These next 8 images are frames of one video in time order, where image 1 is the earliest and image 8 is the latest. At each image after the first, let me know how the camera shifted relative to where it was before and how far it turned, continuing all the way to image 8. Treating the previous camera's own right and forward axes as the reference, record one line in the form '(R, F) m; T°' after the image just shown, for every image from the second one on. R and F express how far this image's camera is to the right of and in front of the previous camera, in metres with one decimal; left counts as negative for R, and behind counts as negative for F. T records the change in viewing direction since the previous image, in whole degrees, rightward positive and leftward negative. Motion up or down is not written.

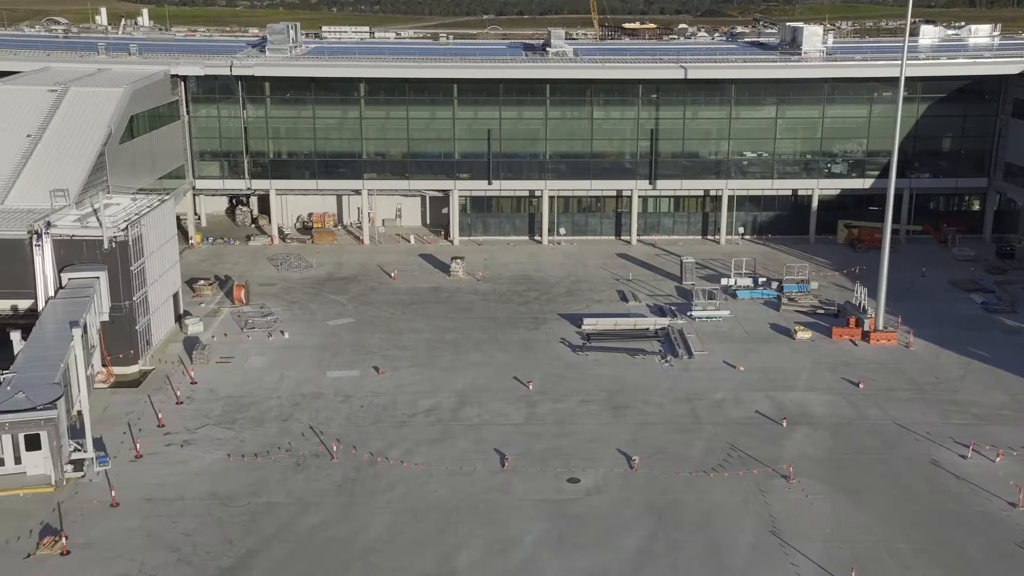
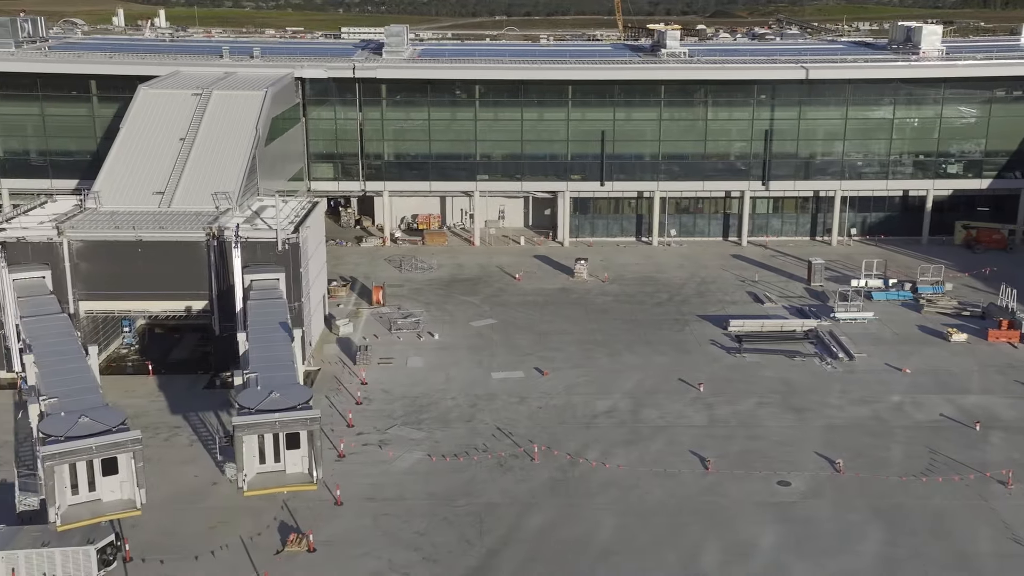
(-6.1, -0.2) m; -2°
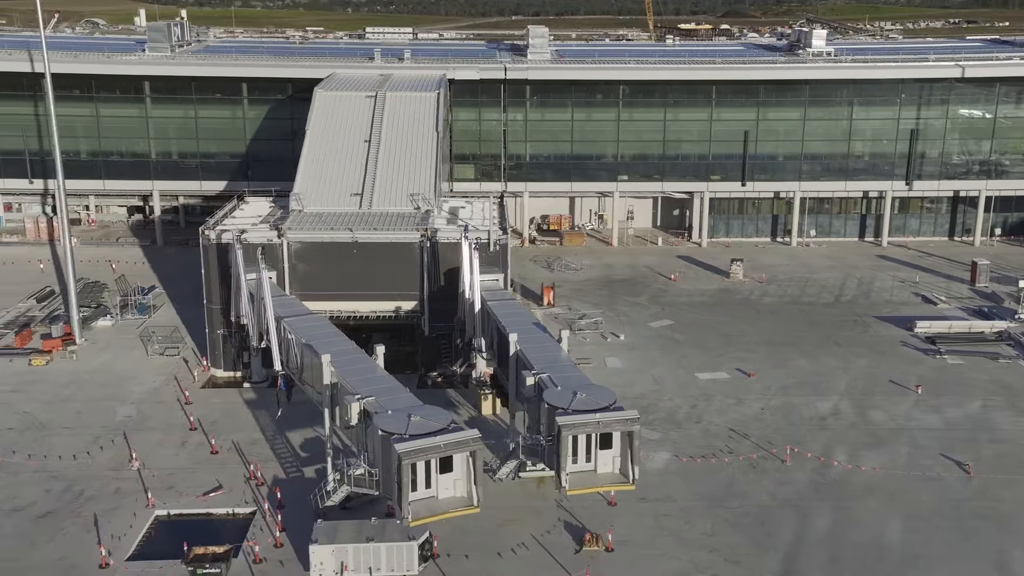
(-7.6, -0.3) m; -2°
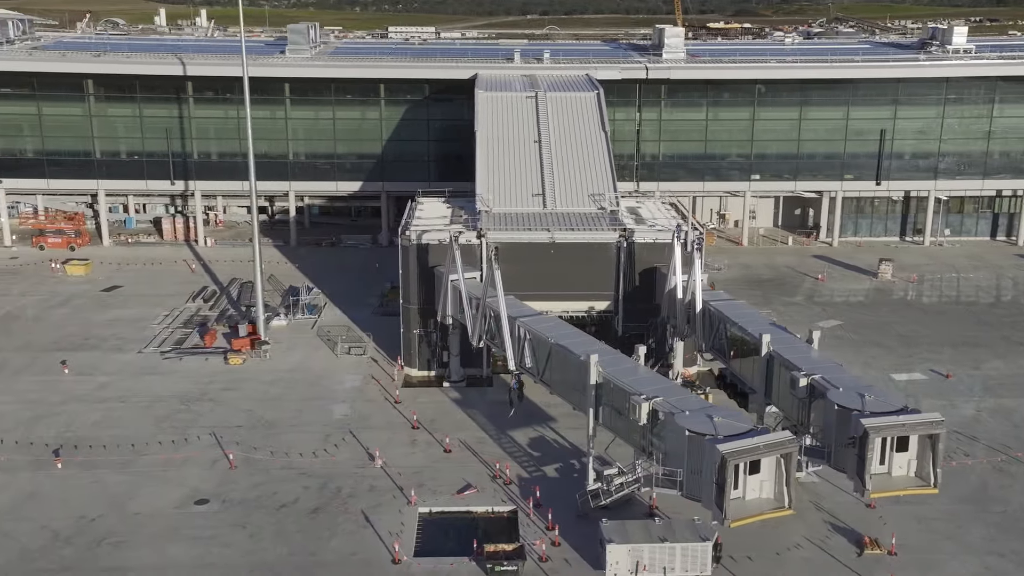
(-7.1, -0.2) m; -2°
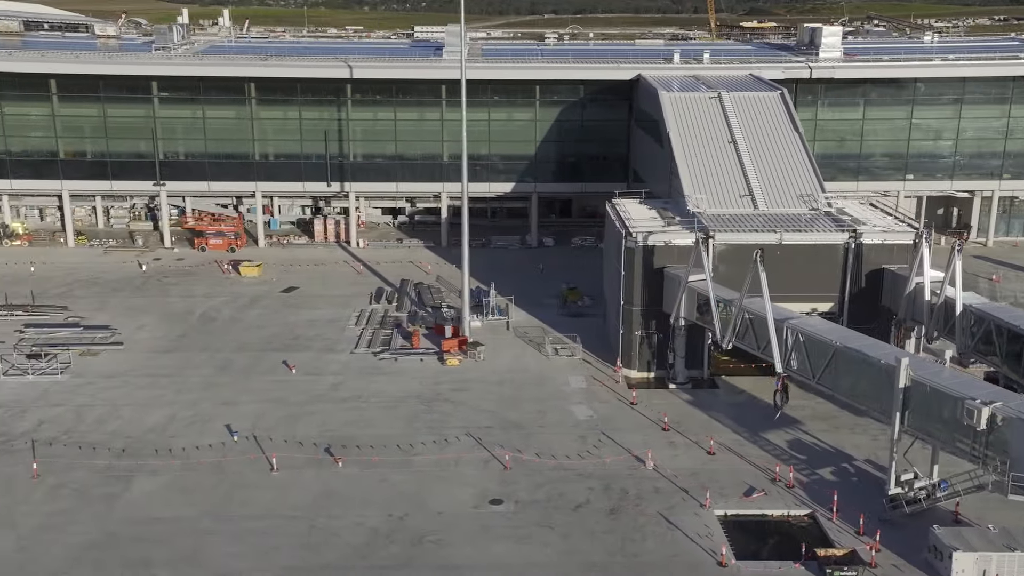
(-8.1, -0.2) m; -2°
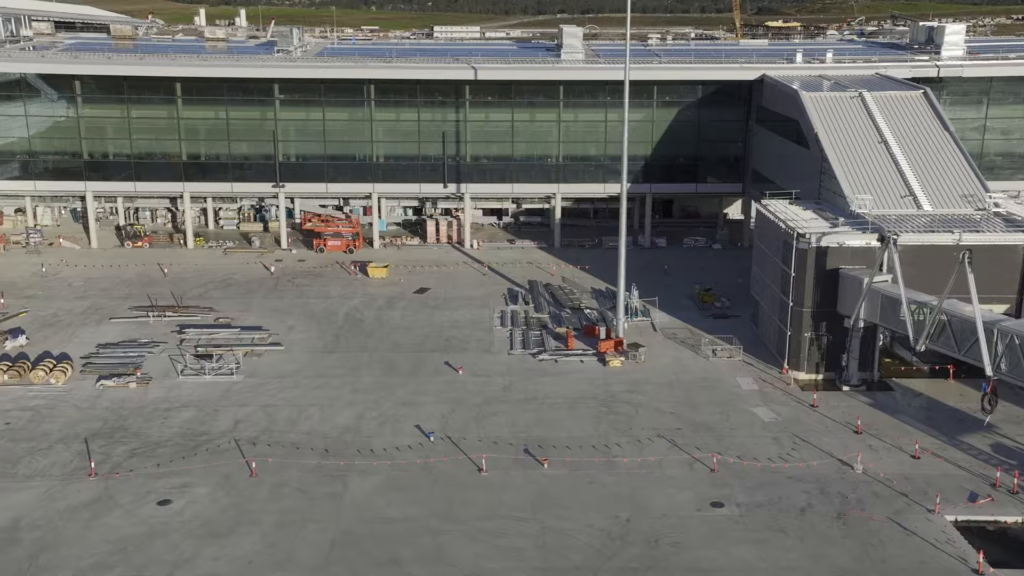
(-6.1, -0.1) m; -2°
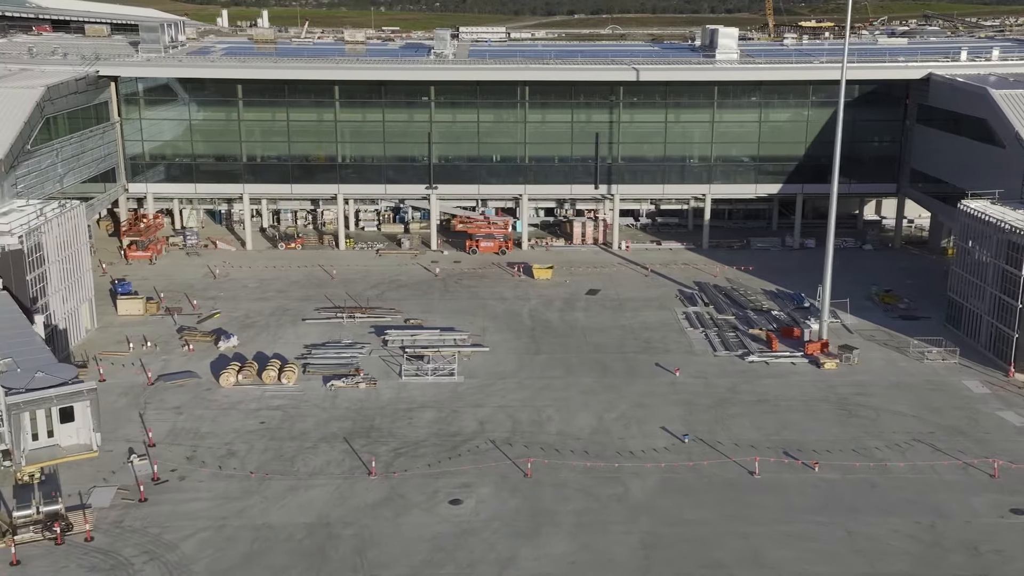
(-7.9, -0.1) m; -2°
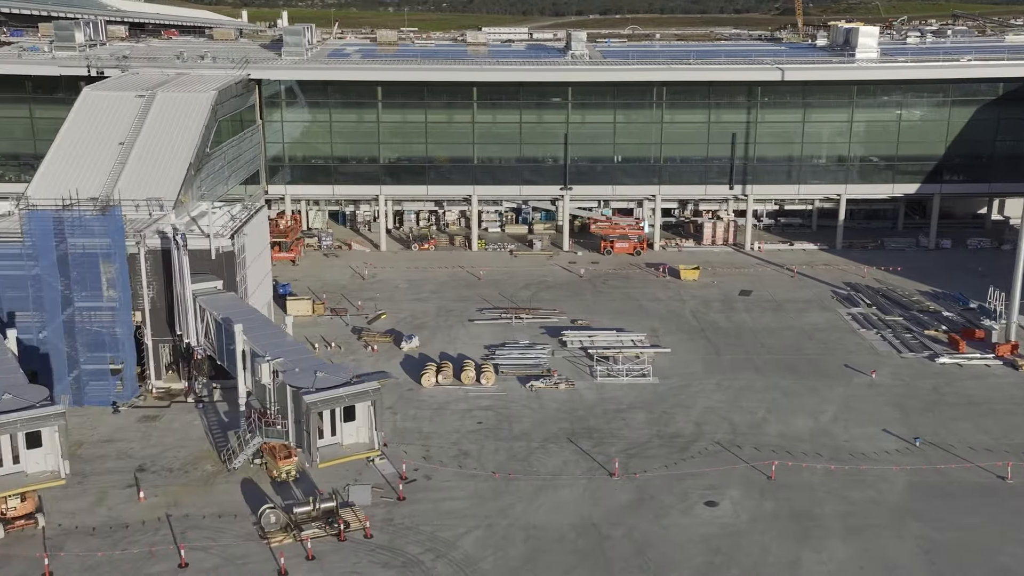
(-6.9, -0.1) m; -2°
